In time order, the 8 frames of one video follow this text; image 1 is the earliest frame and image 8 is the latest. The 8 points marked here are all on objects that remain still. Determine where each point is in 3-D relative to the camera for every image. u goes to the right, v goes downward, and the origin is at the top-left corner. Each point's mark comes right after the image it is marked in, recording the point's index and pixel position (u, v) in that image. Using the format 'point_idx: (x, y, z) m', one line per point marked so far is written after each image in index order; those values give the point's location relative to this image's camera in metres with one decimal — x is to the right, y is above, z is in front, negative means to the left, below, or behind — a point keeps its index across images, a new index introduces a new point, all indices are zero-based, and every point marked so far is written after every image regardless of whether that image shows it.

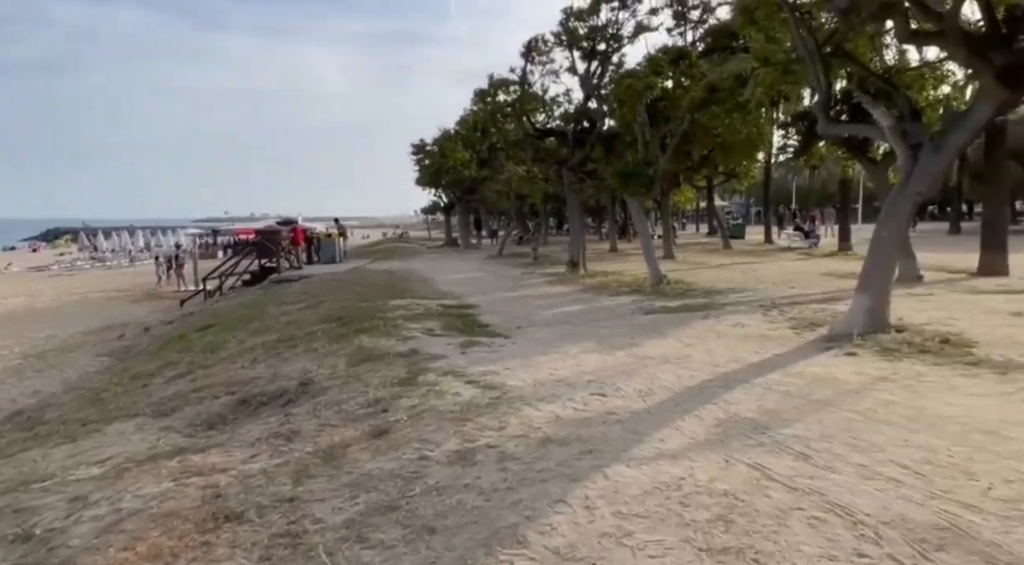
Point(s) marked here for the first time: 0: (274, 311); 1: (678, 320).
0: (-5.7, -0.7, +16.3) m
1: (+2.9, -0.6, +11.7) m
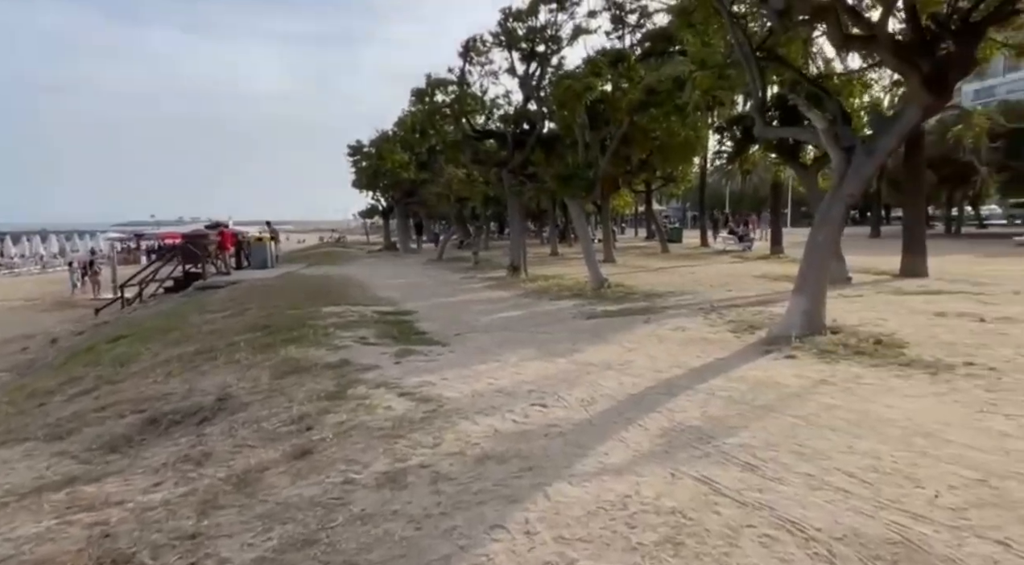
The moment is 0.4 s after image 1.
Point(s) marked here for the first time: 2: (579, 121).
0: (-7.1, -0.9, +15.4) m
1: (+1.8, -0.7, +11.5) m
2: (+1.7, +4.0, +16.9) m
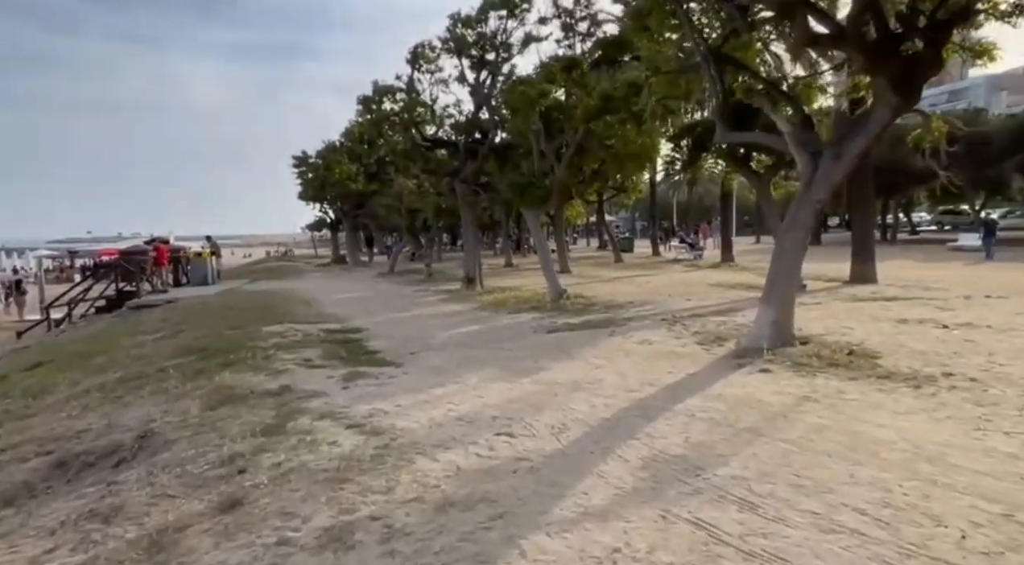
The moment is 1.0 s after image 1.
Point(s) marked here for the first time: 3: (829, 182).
0: (-8.1, -1.3, +14.2) m
1: (+1.1, -0.9, +11.0) m
2: (+0.5, +3.7, +16.3) m
3: (+4.1, +1.3, +8.7) m
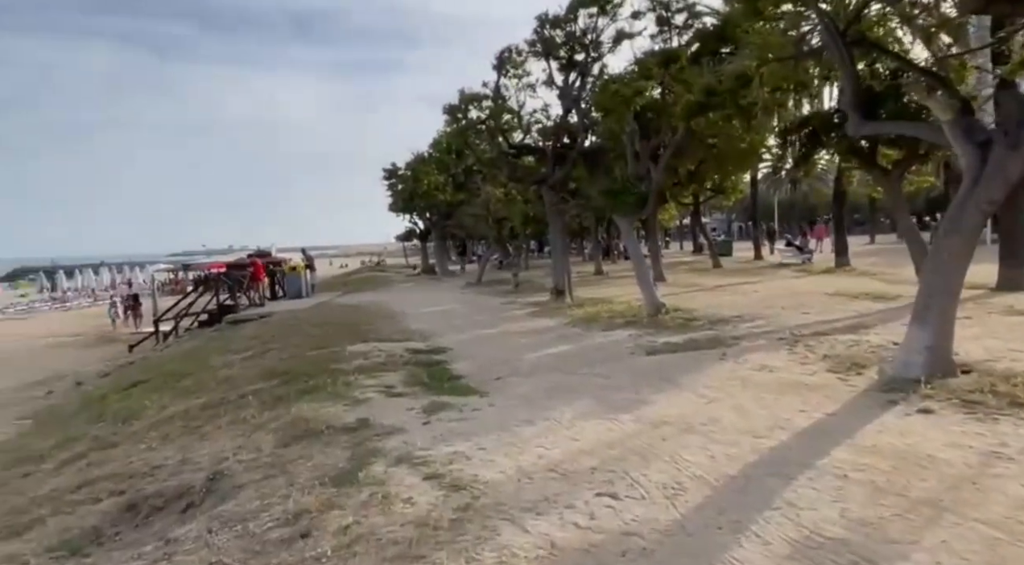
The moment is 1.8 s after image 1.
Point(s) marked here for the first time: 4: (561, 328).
0: (-6.2, -1.7, +14.1) m
1: (+2.5, -1.2, +9.7) m
2: (+2.6, +3.5, +15.2) m
3: (+5.2, +1.1, +7.2) m
4: (+1.1, -1.0, +14.9) m
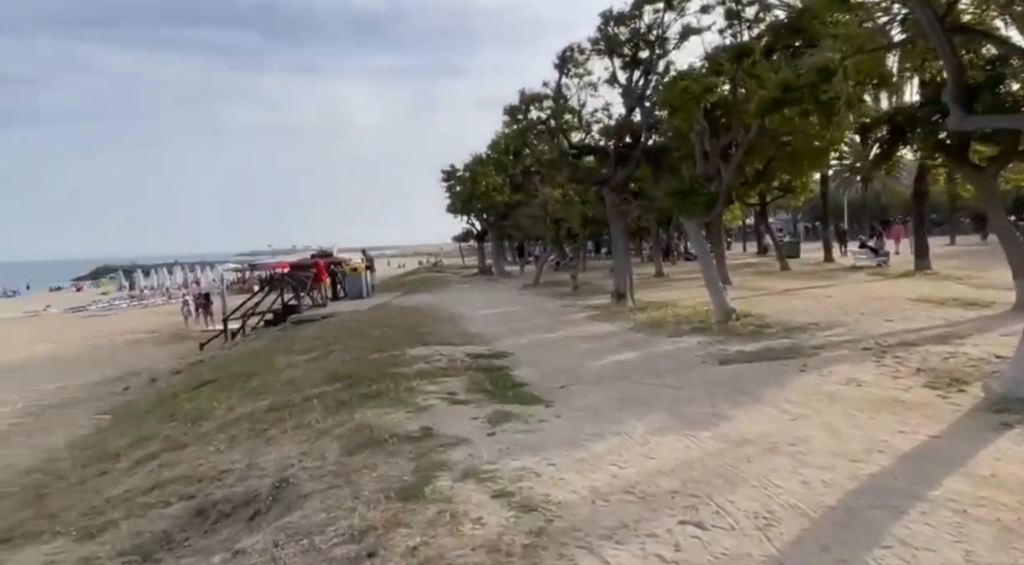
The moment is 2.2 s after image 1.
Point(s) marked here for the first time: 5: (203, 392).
0: (-4.9, -1.7, +14.2) m
1: (+3.4, -1.2, +9.2) m
2: (+4.0, +3.4, +14.6) m
3: (+5.9, +1.0, +6.4) m
4: (+2.4, -1.1, +14.5) m
5: (-6.2, -2.2, +13.4) m
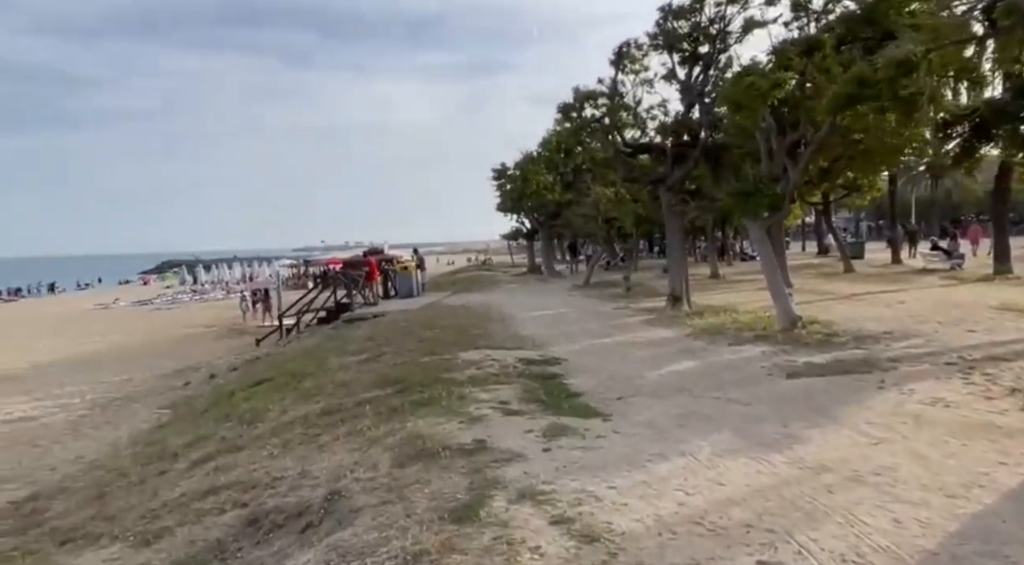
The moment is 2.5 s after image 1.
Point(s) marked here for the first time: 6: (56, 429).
0: (-3.8, -1.7, +14.2) m
1: (+4.2, -1.4, +8.6) m
2: (+5.1, +3.3, +13.9) m
3: (+6.4, +0.9, +5.6) m
4: (+3.5, -1.2, +13.9) m
5: (-5.1, -2.2, +13.5) m
6: (-11.7, -3.7, +17.3) m
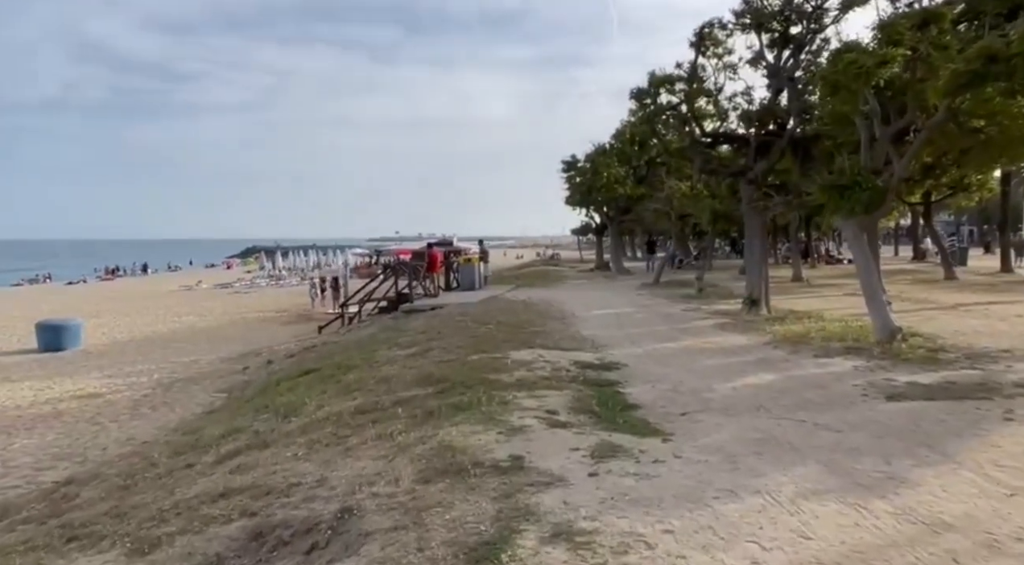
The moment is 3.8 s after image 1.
0: (-2.6, -1.5, +13.6) m
1: (+4.7, -1.5, +7.1) m
2: (+6.4, +3.2, +12.3) m
3: (+6.7, +0.7, +3.9) m
4: (+4.6, -1.2, +12.5) m
5: (-4.1, -1.9, +13.1) m
6: (-10.2, -3.2, +17.4) m
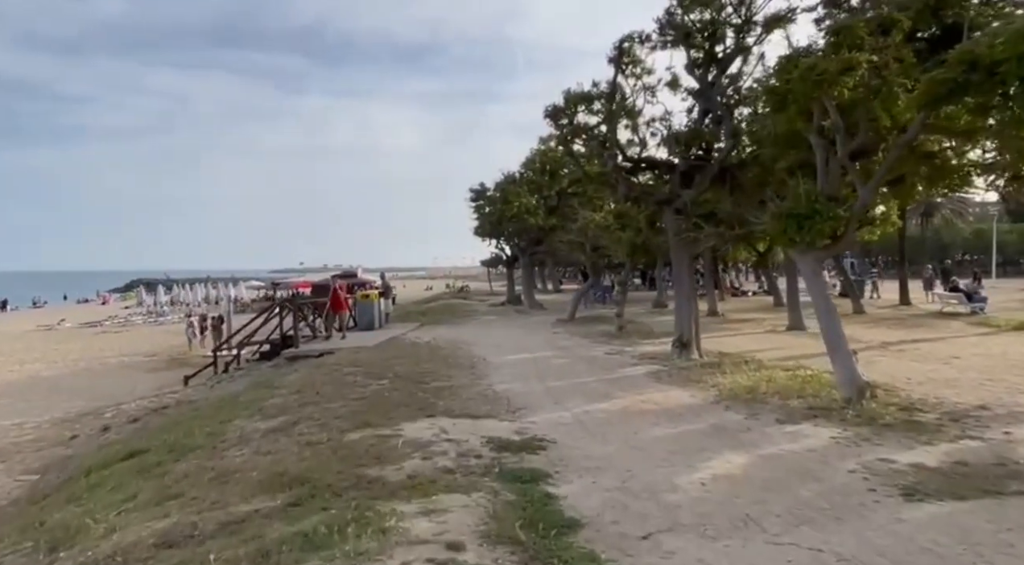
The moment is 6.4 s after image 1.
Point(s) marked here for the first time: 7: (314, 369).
0: (-4.3, -2.3, +10.4) m
1: (+3.8, -1.9, +5.0) m
2: (+4.8, +2.4, +10.6) m
3: (+6.2, +0.3, +2.2) m
4: (+3.0, -2.0, +10.3) m
5: (-5.6, -2.7, +9.6) m
6: (-12.3, -4.2, +13.1) m
7: (-5.0, -2.2, +16.8) m
